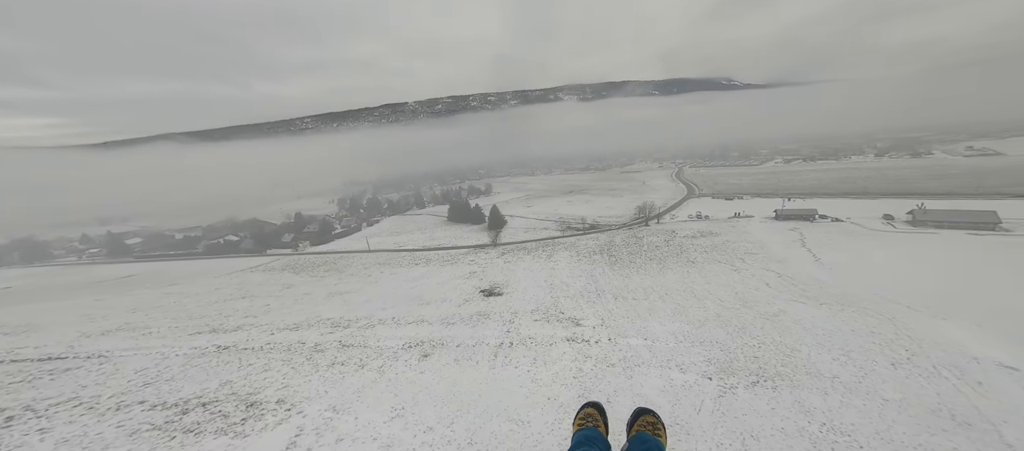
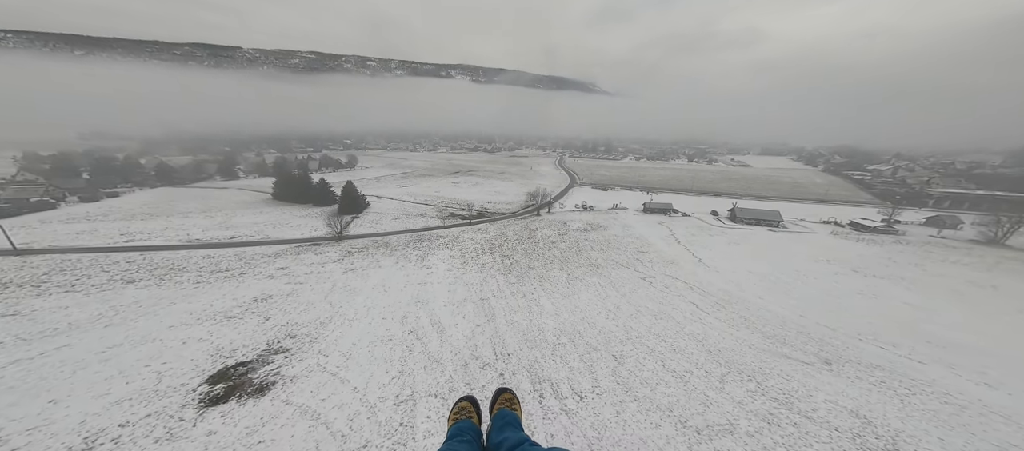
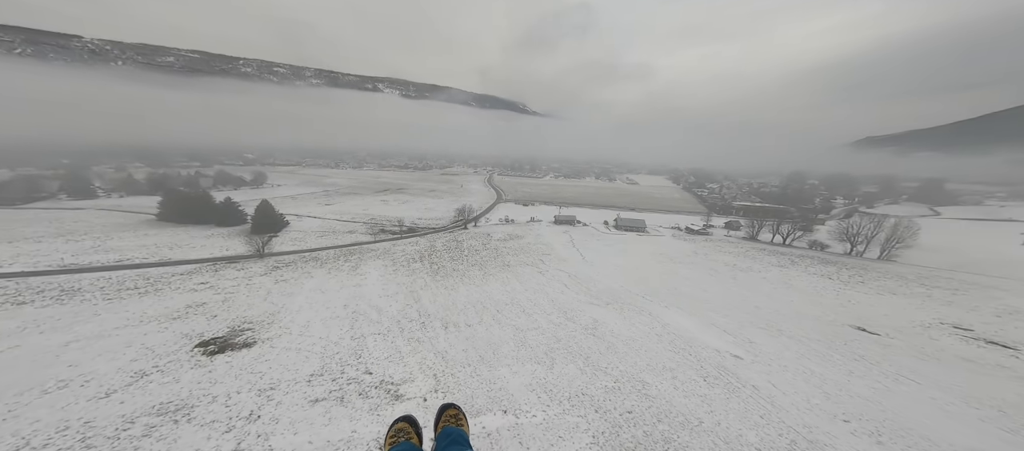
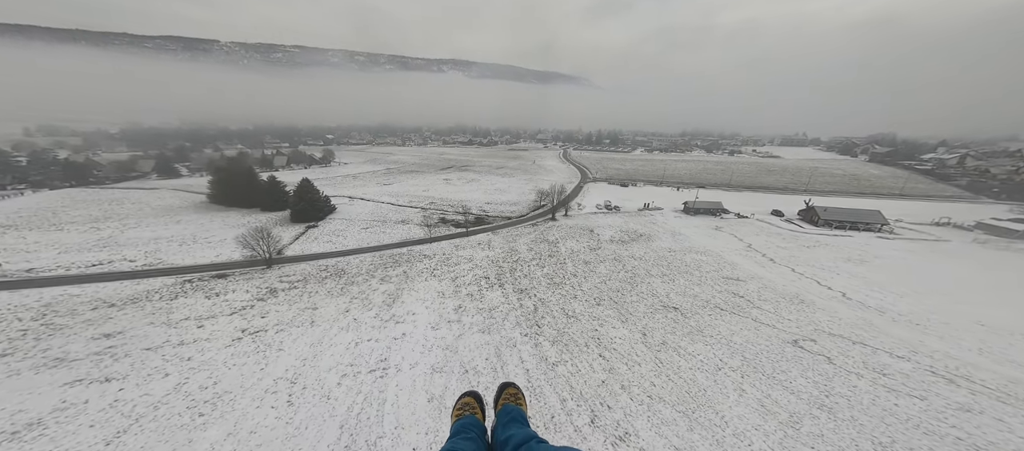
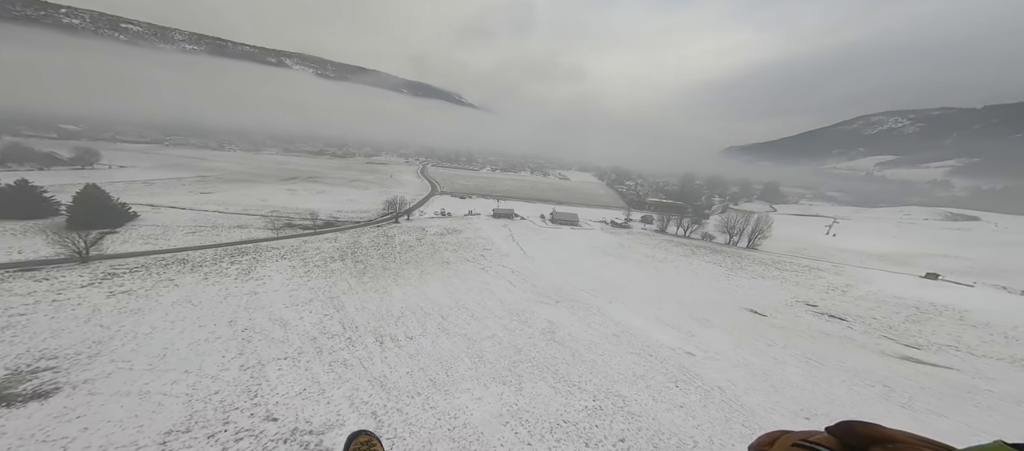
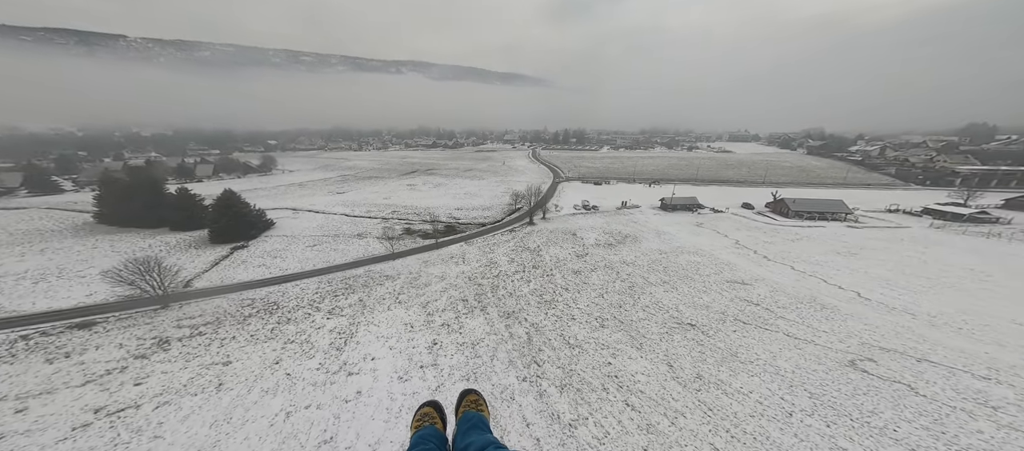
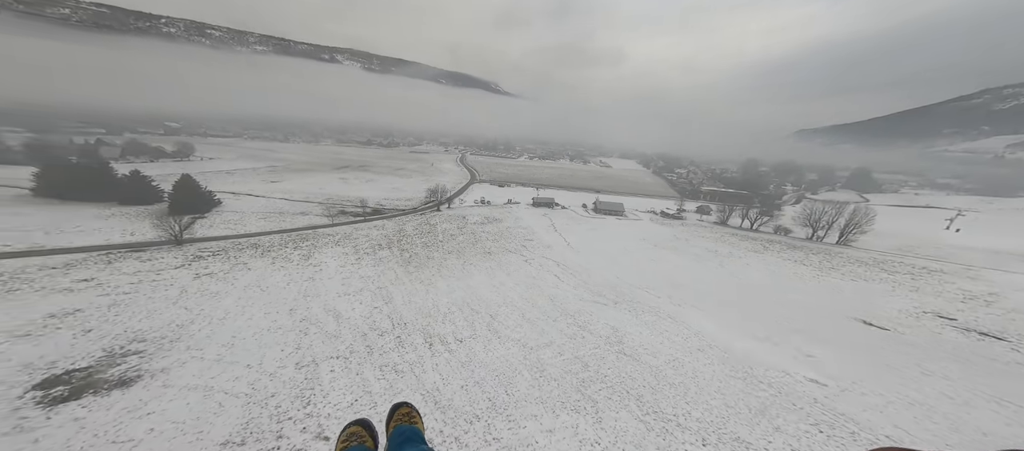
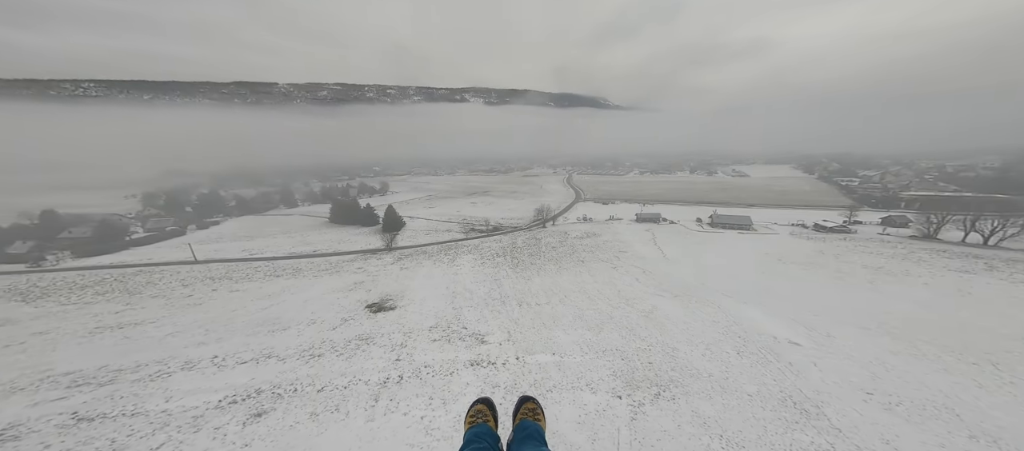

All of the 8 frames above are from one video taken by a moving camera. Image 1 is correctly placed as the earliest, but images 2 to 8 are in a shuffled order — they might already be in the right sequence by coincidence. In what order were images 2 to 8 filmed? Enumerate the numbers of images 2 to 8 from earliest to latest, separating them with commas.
8, 3, 5, 7, 2, 4, 6
